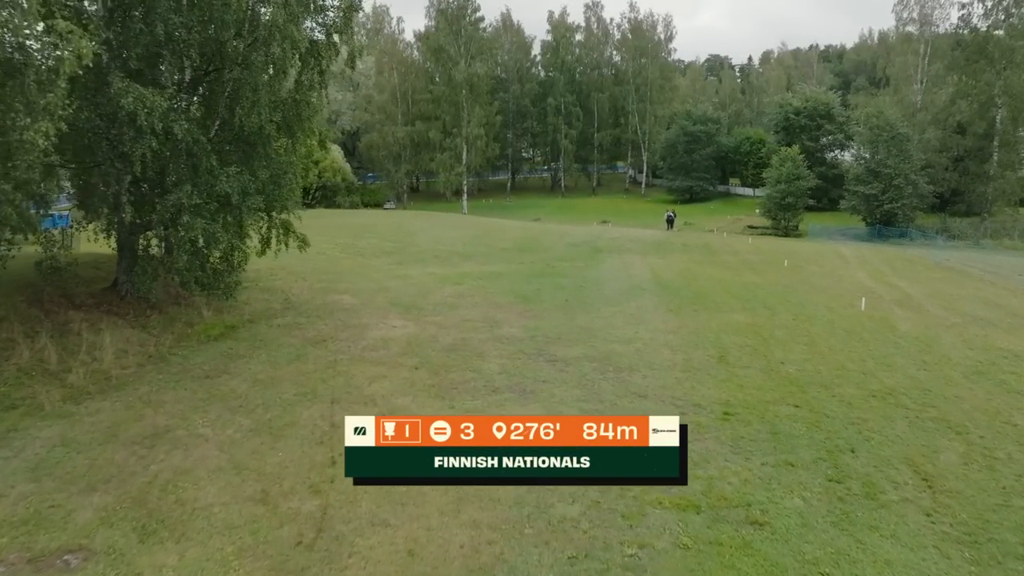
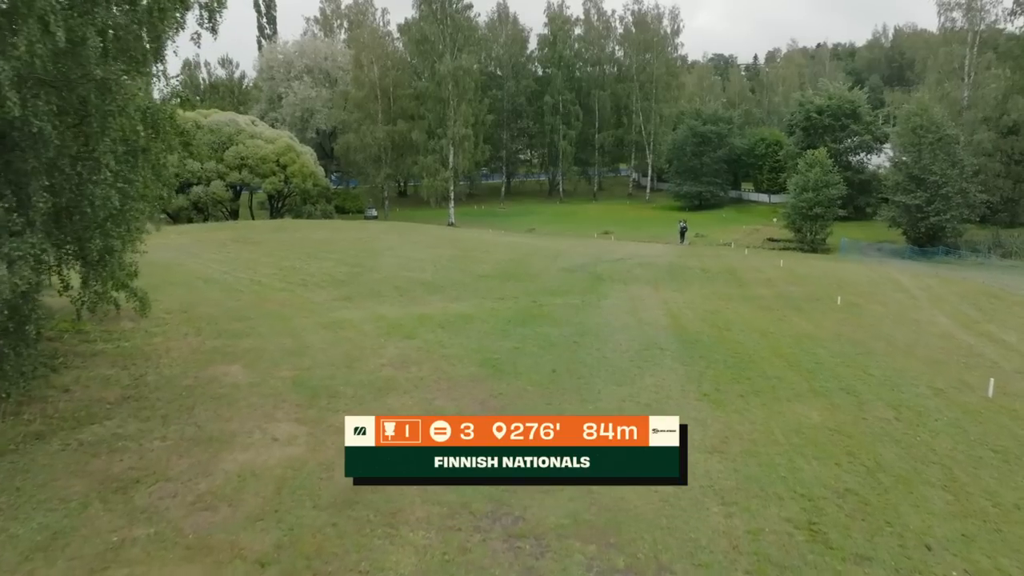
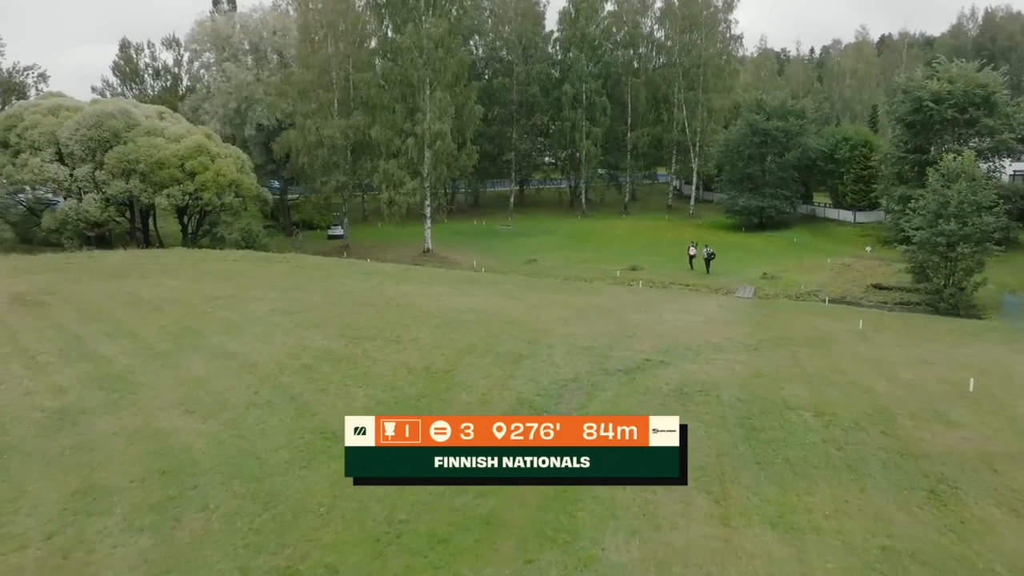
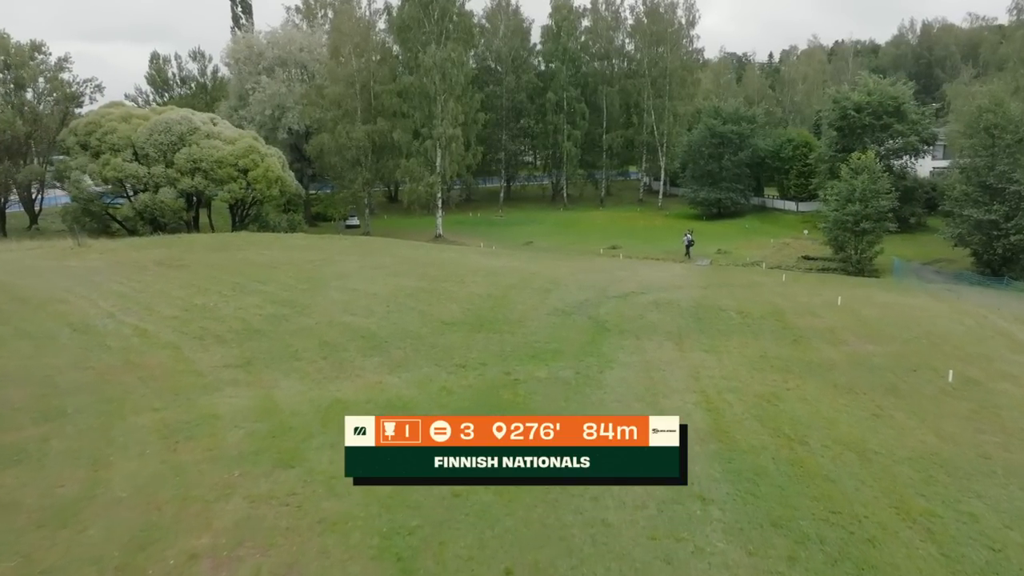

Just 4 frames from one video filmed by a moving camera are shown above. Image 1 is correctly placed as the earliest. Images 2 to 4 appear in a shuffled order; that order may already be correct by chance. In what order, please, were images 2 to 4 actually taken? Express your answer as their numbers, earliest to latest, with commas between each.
2, 4, 3
